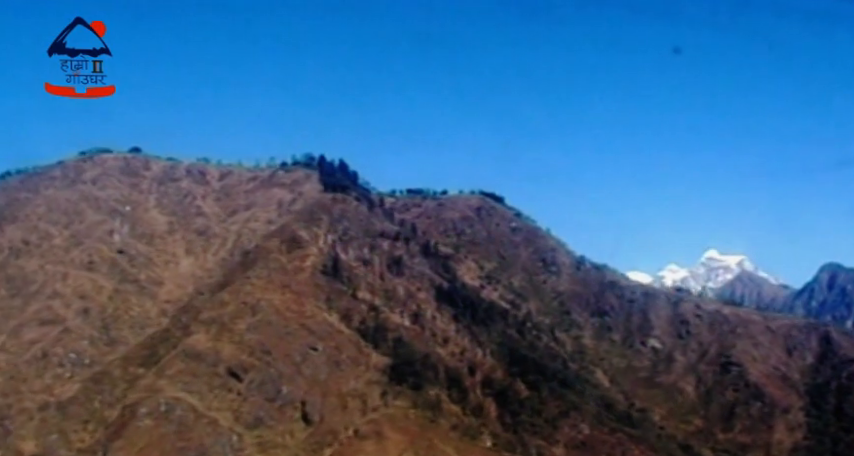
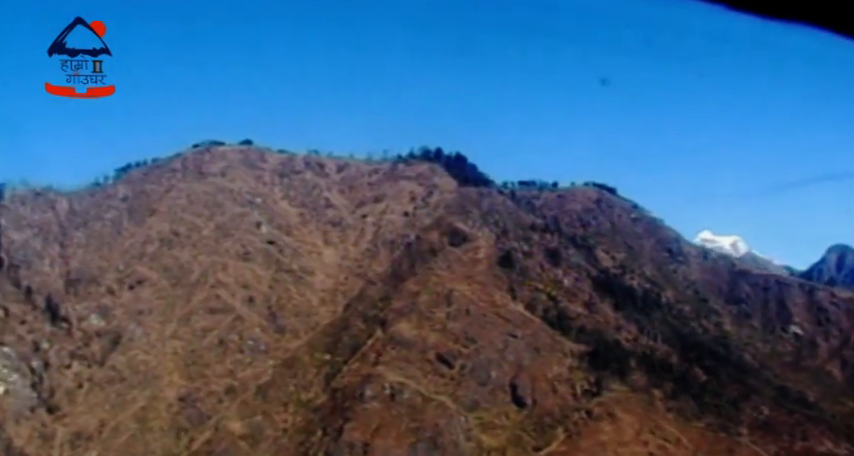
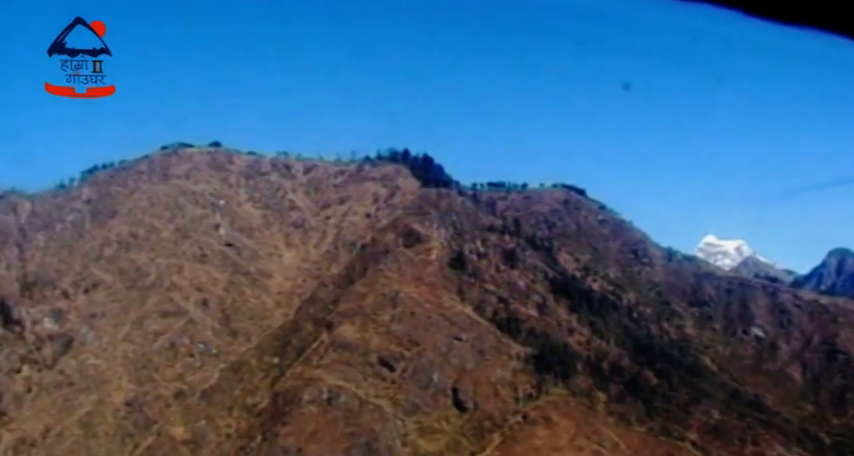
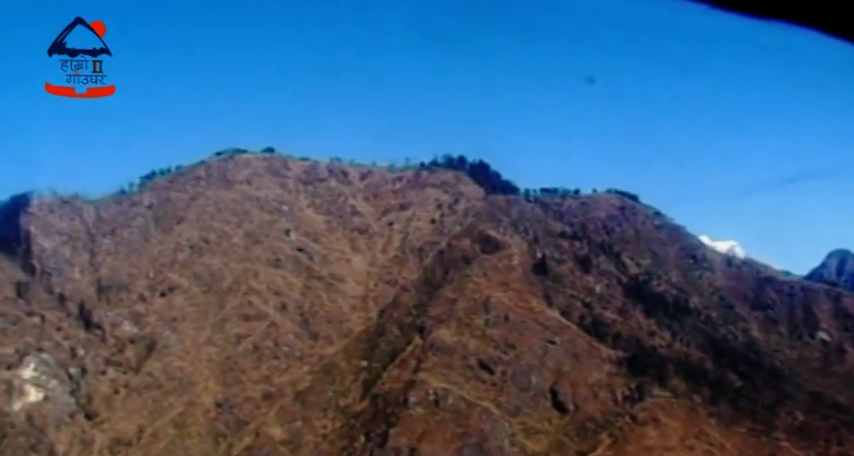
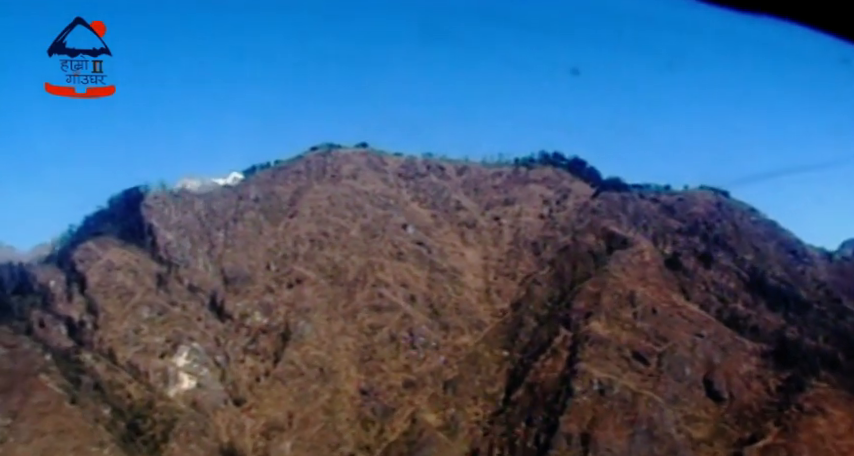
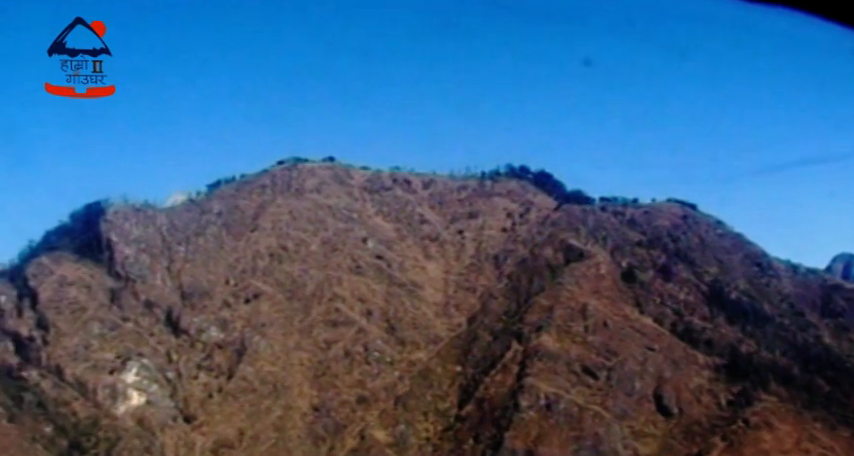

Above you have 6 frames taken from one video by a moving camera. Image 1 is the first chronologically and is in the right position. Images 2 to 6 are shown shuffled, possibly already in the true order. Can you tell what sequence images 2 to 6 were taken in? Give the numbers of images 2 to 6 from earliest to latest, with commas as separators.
3, 2, 4, 6, 5
